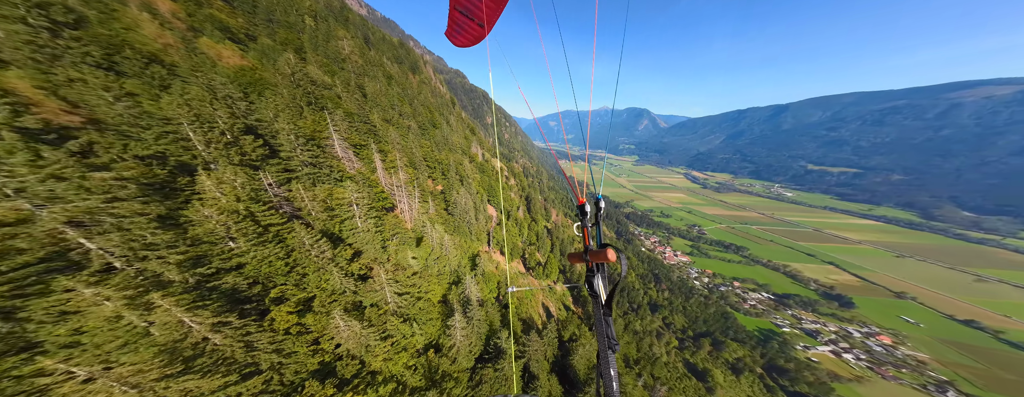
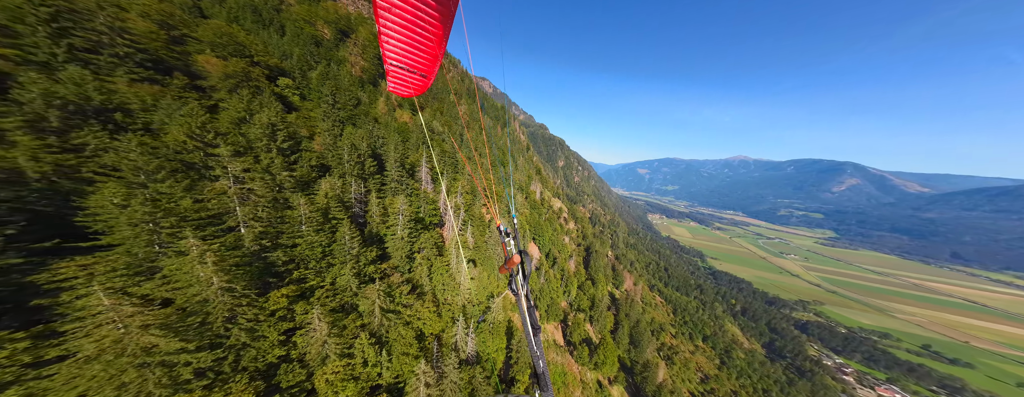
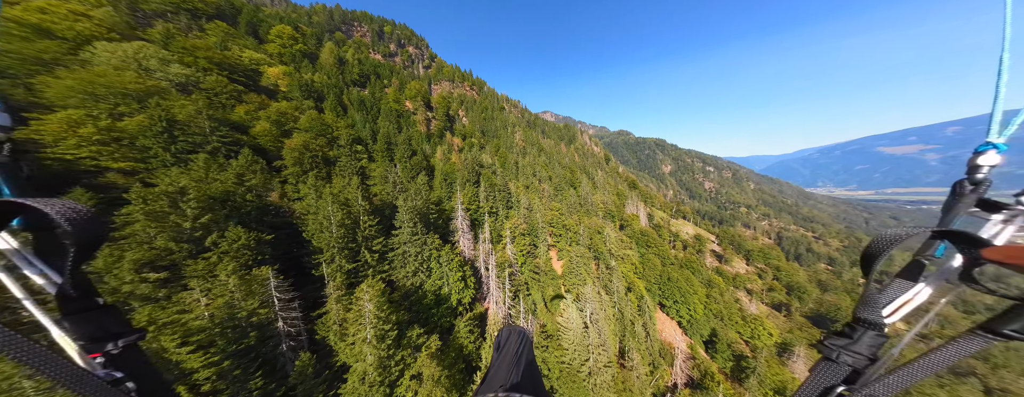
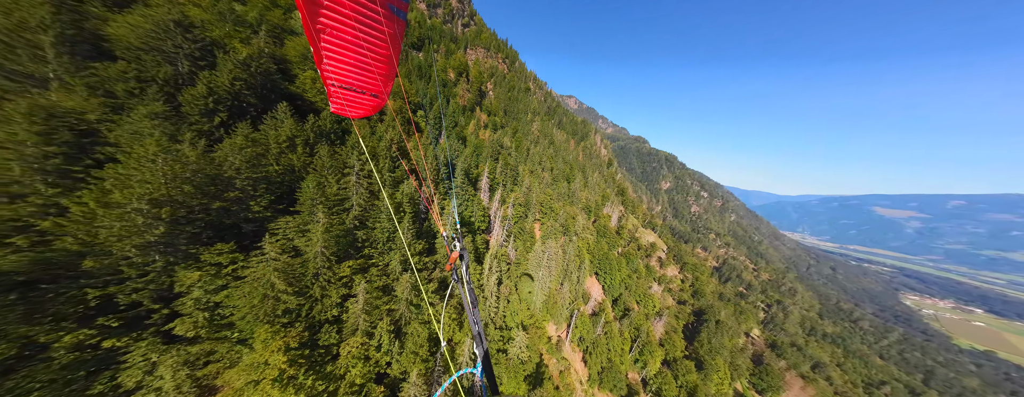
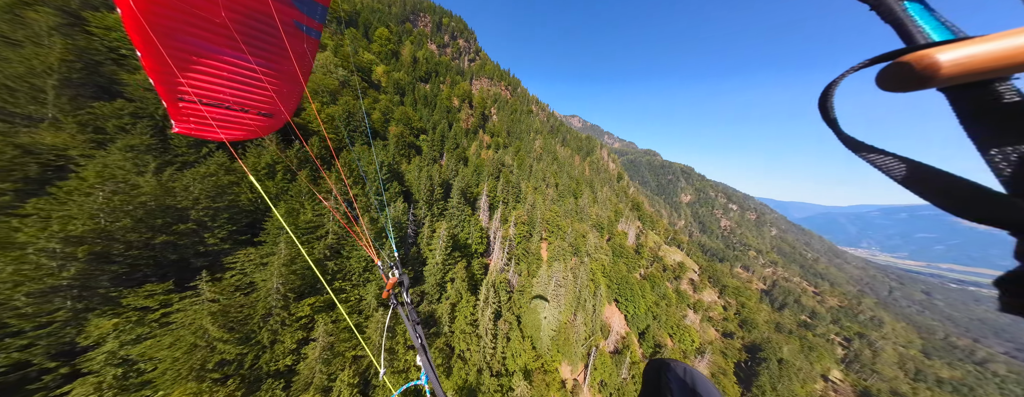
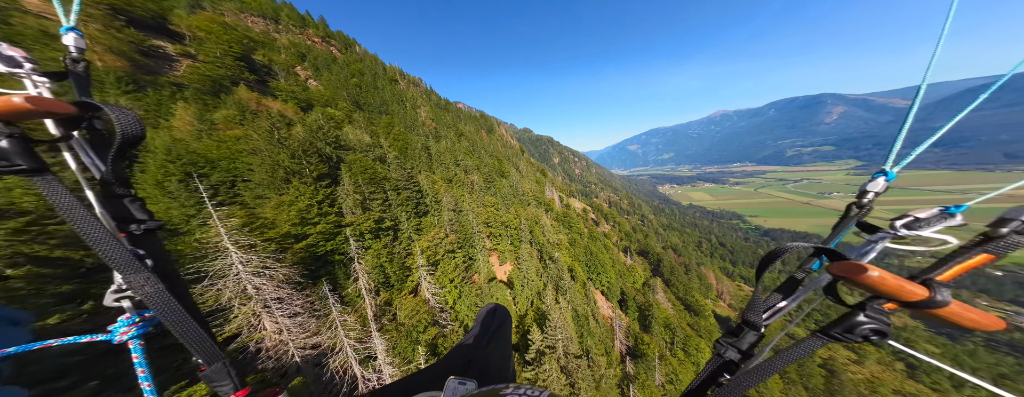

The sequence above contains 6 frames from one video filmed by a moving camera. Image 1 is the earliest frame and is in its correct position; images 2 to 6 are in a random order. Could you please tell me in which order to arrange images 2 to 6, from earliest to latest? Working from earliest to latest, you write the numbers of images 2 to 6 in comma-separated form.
2, 4, 5, 3, 6
